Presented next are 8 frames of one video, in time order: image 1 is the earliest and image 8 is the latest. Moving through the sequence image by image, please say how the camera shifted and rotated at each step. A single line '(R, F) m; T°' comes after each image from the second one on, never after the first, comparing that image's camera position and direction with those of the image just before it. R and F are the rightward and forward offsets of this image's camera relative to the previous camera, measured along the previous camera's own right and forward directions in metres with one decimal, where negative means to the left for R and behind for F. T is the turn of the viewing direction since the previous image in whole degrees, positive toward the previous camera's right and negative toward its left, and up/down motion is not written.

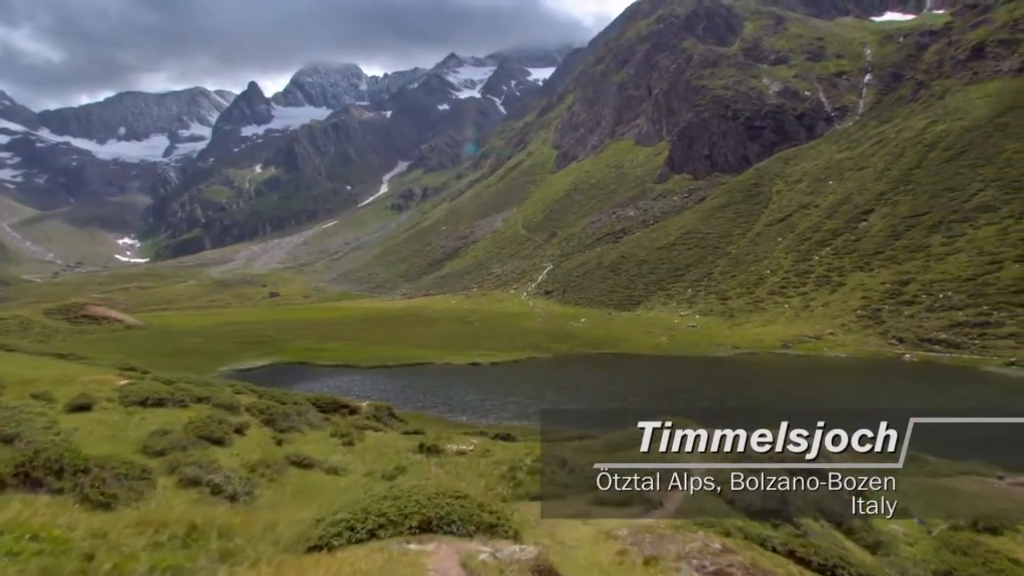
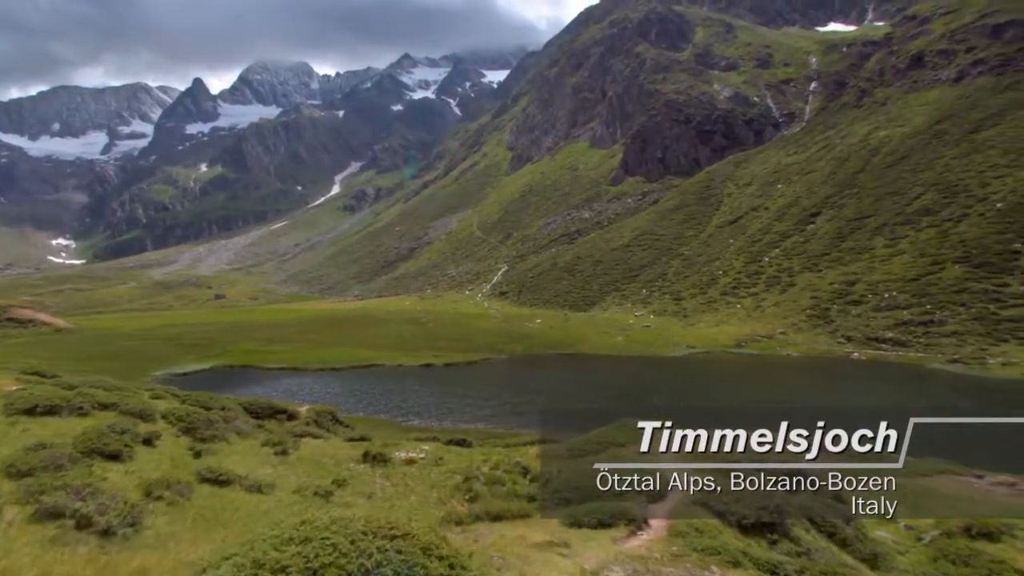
(0.0, +2.6) m; +4°
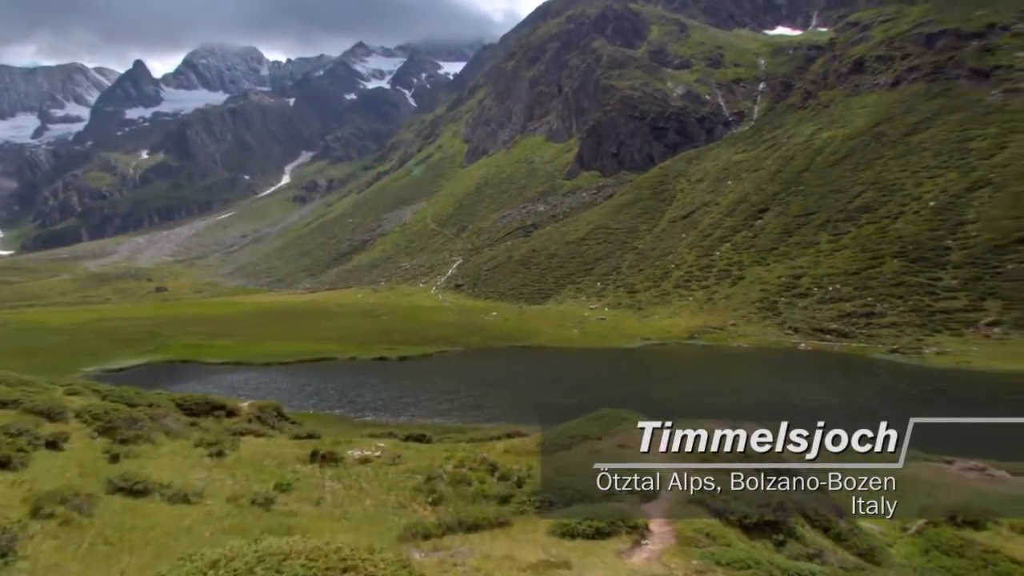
(-0.5, +2.0) m; +4°
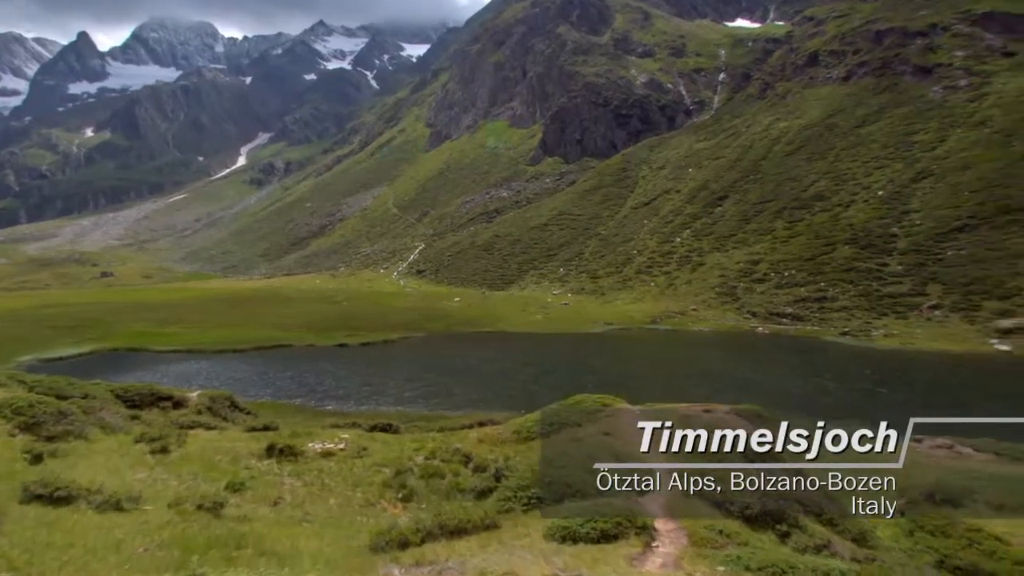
(-0.5, +1.4) m; +4°
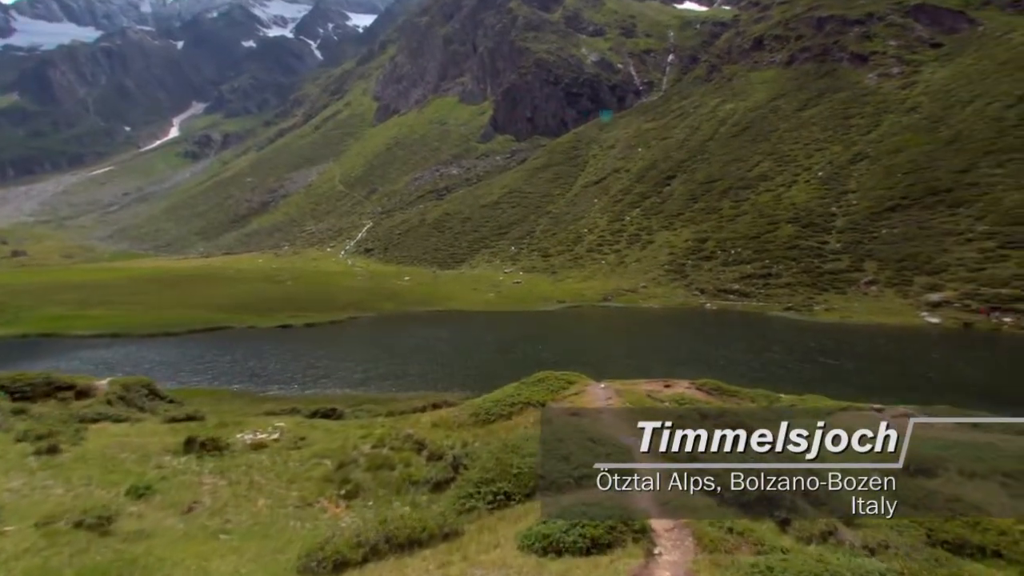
(-0.2, +2.2) m; +5°
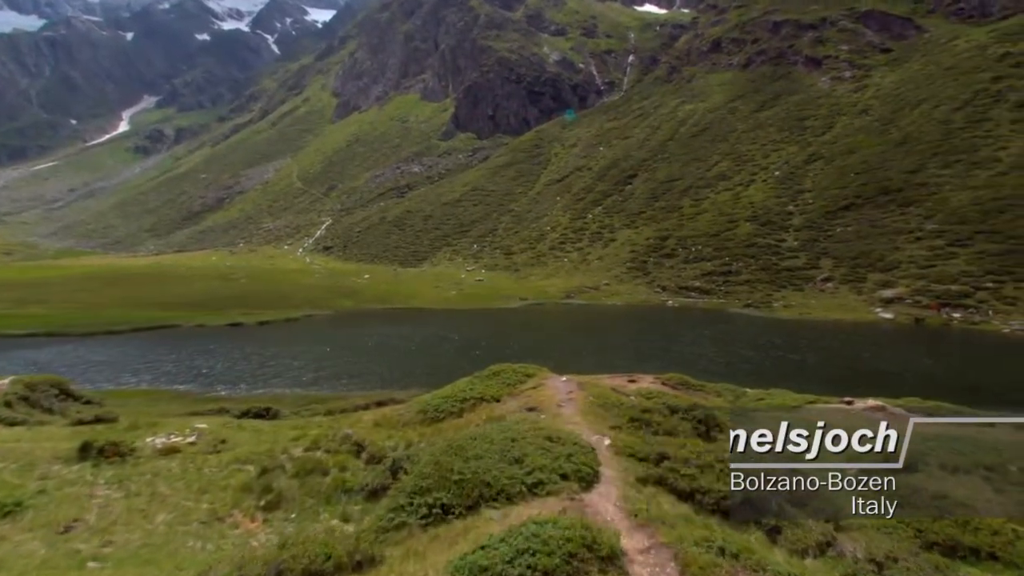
(+0.3, +1.8) m; +4°
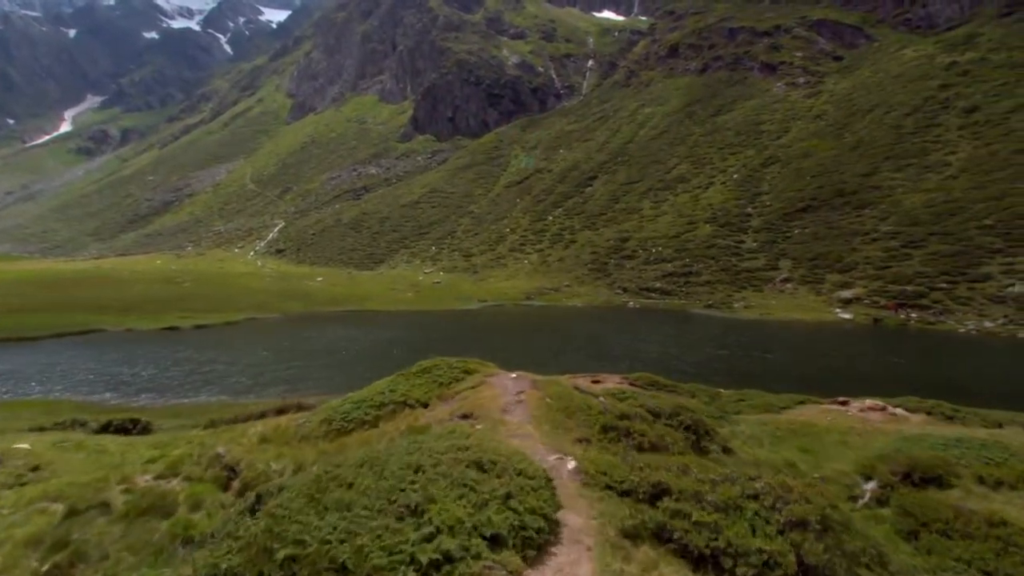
(+0.6, +4.0) m; +4°
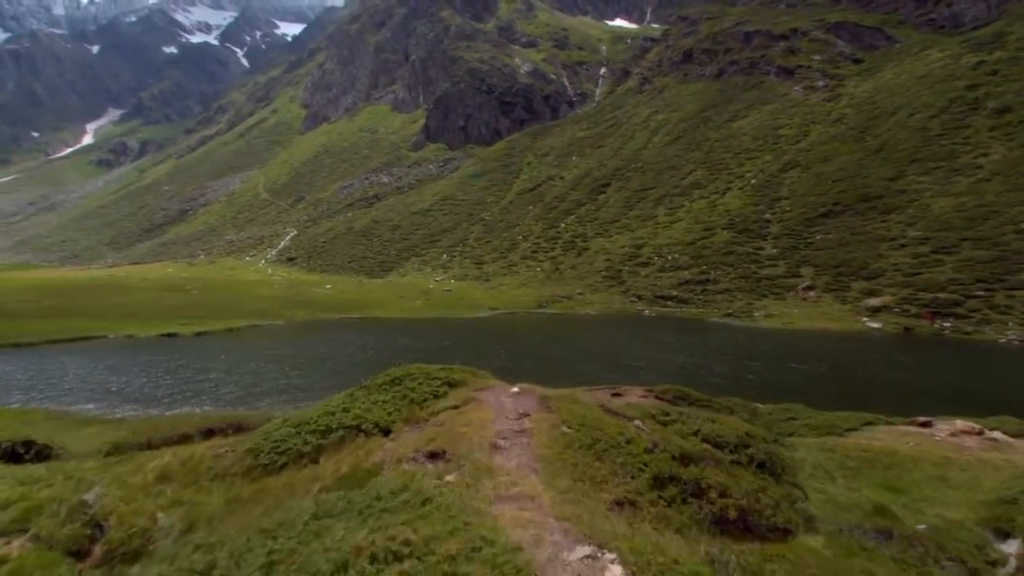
(+0.2, +3.8) m; -1°
